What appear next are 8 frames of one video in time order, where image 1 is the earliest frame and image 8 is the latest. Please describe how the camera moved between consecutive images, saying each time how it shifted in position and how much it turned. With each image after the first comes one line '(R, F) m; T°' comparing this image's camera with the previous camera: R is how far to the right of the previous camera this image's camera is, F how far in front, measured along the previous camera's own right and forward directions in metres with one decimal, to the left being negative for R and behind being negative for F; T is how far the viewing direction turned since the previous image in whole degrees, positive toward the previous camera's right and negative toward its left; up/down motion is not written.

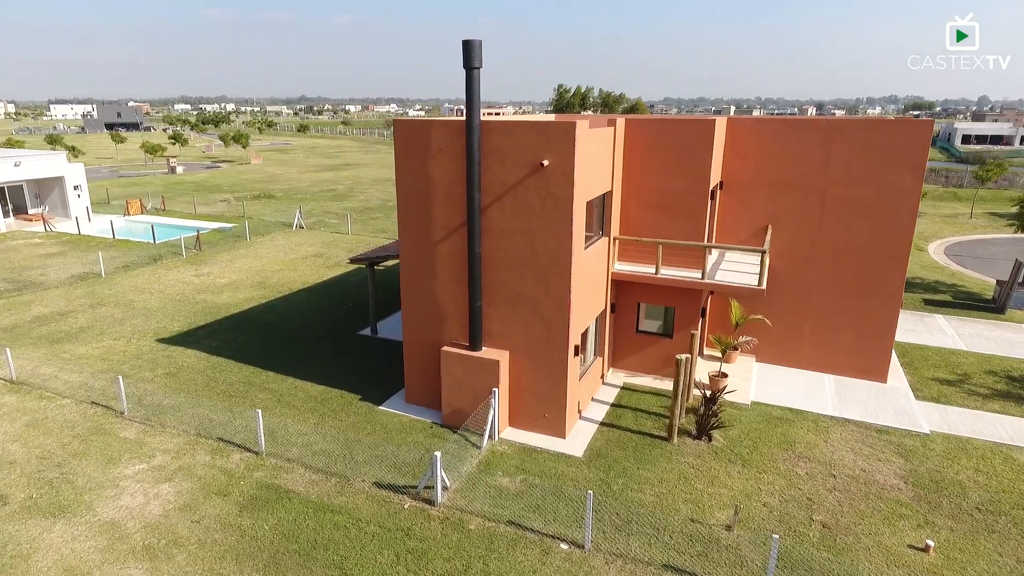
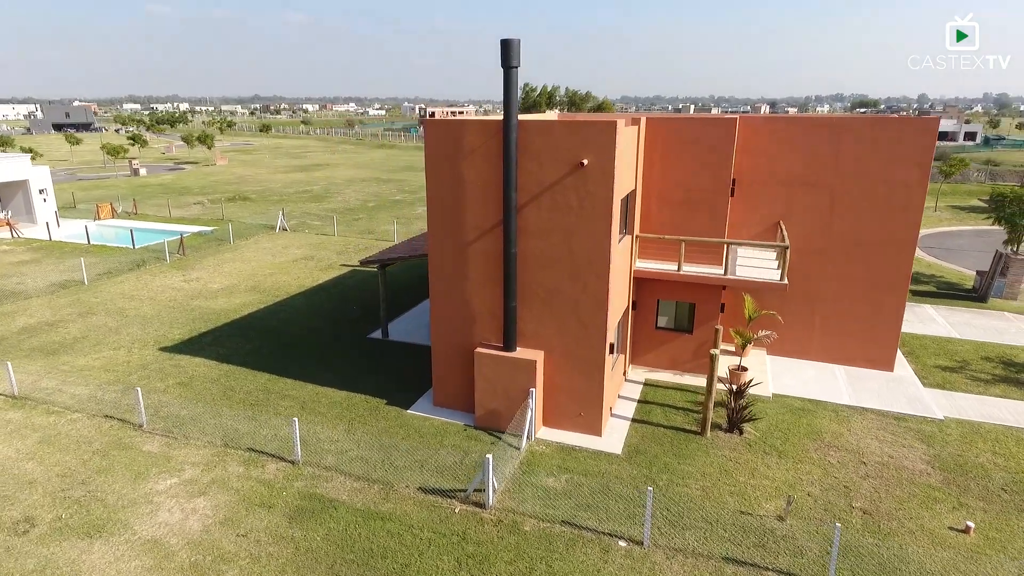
(-1.3, +0.1) m; +4°
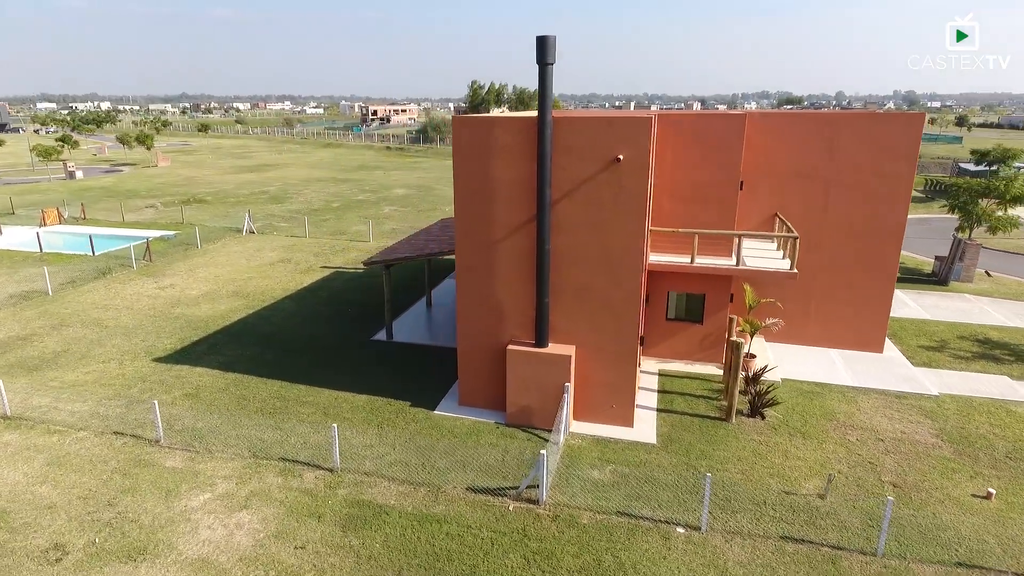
(-1.6, +0.1) m; +5°
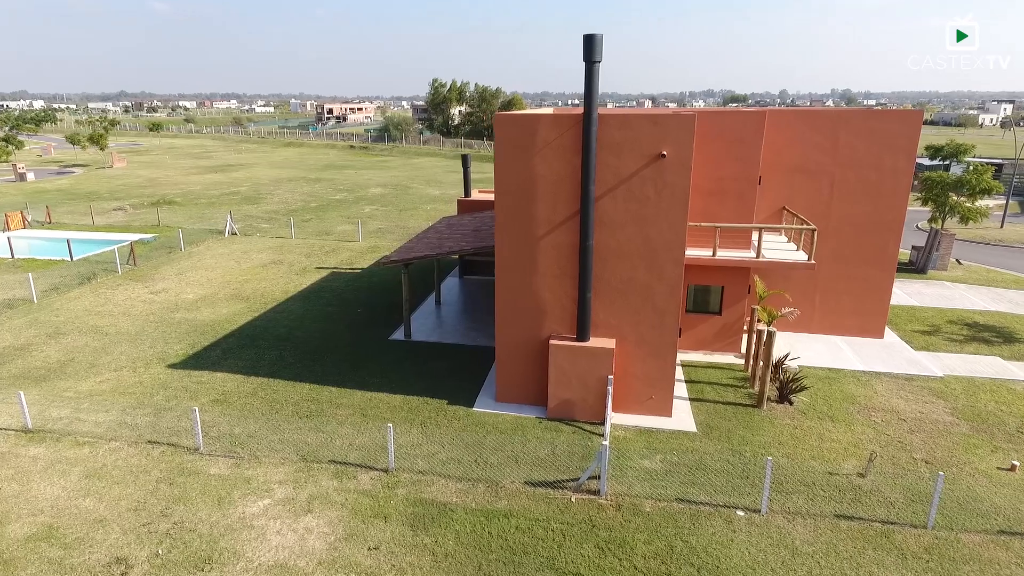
(-1.6, 0.0) m; +4°
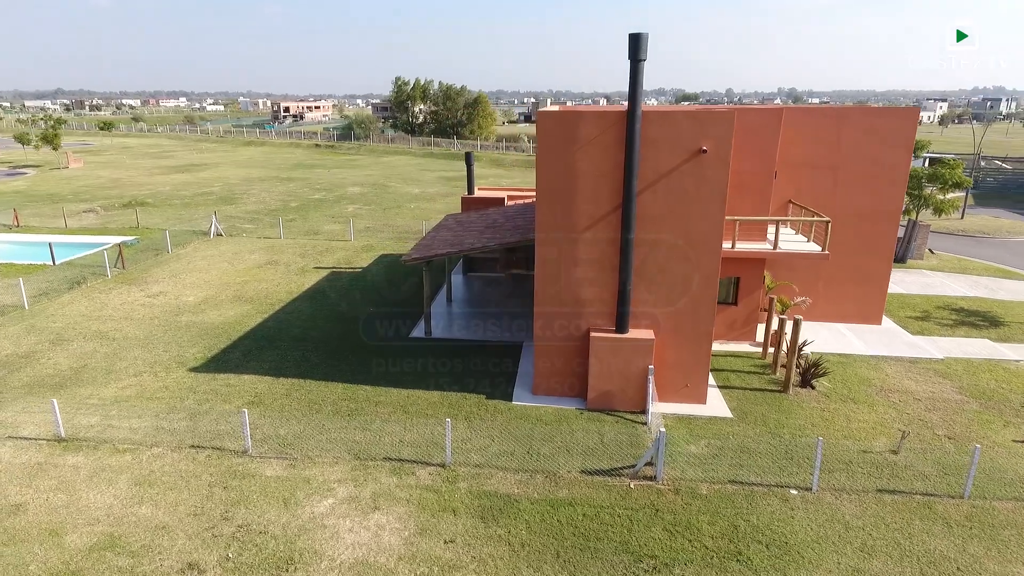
(-1.5, -0.1) m; +4°
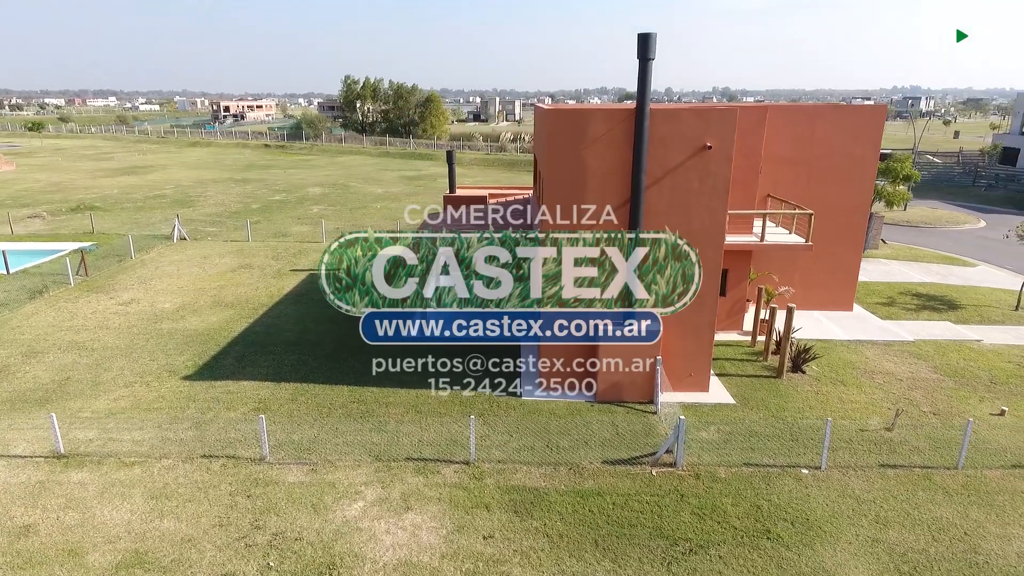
(-1.1, 0.0) m; +5°
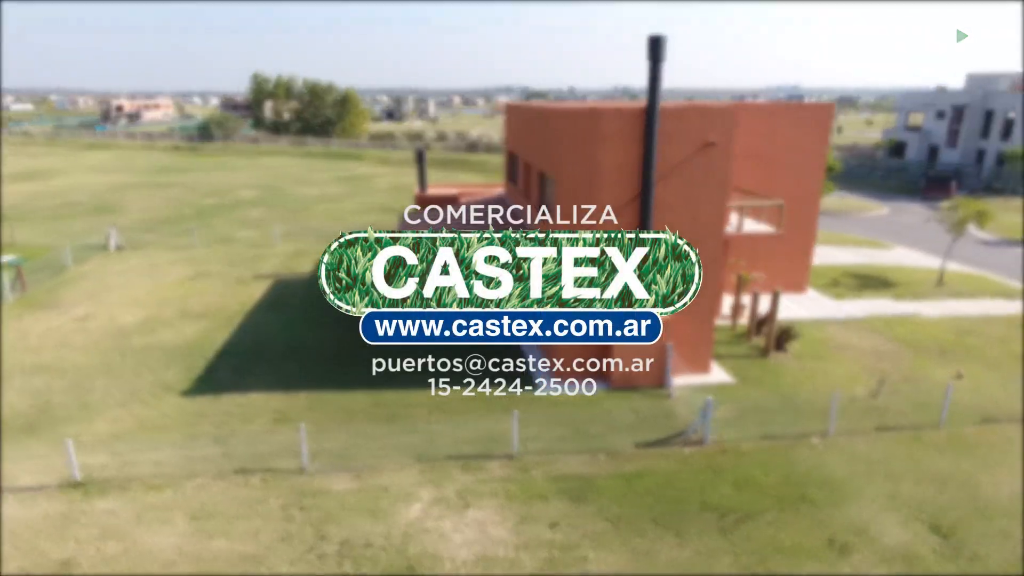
(-2.0, -0.1) m; +8°
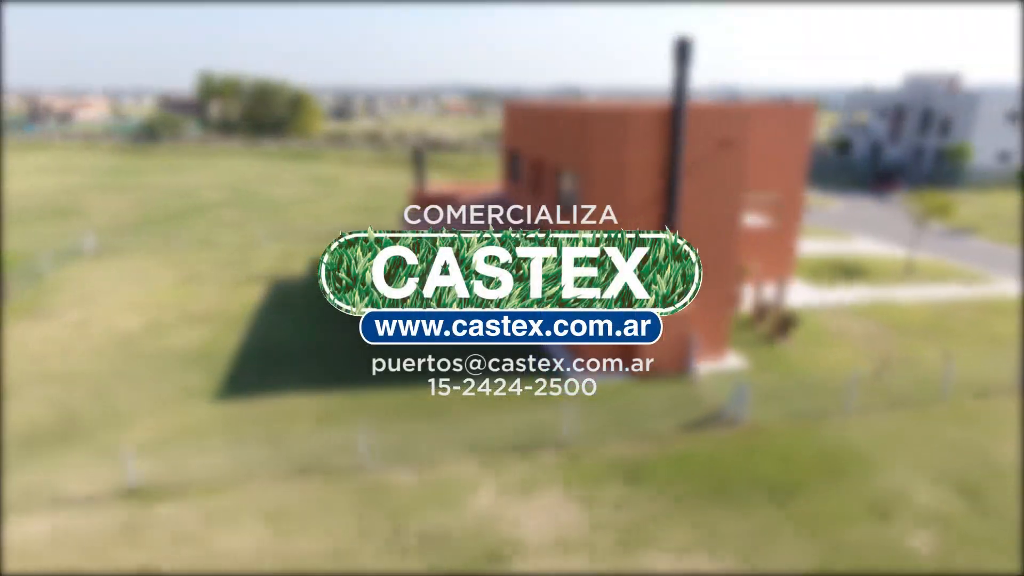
(-1.7, -0.2) m; +5°
